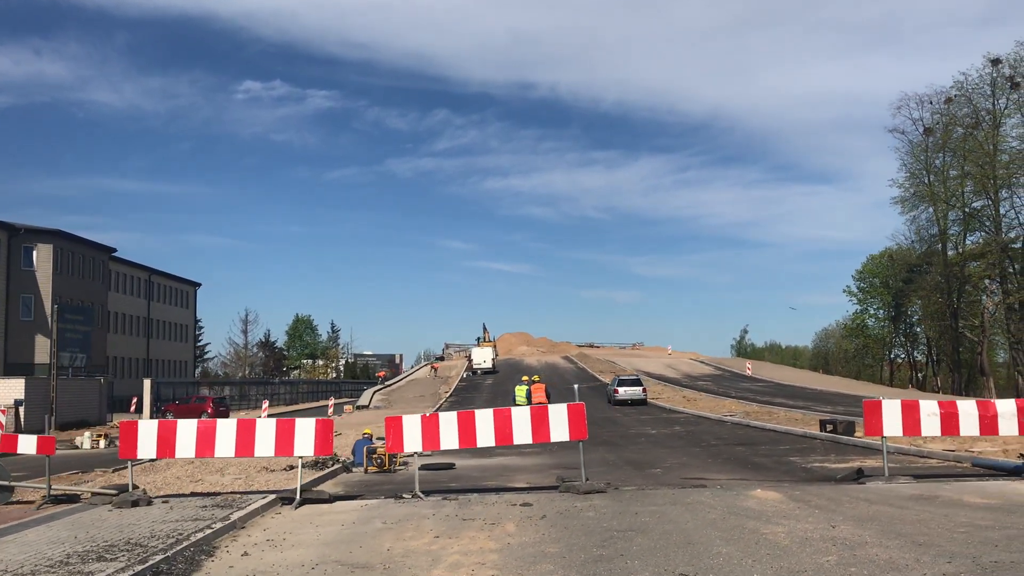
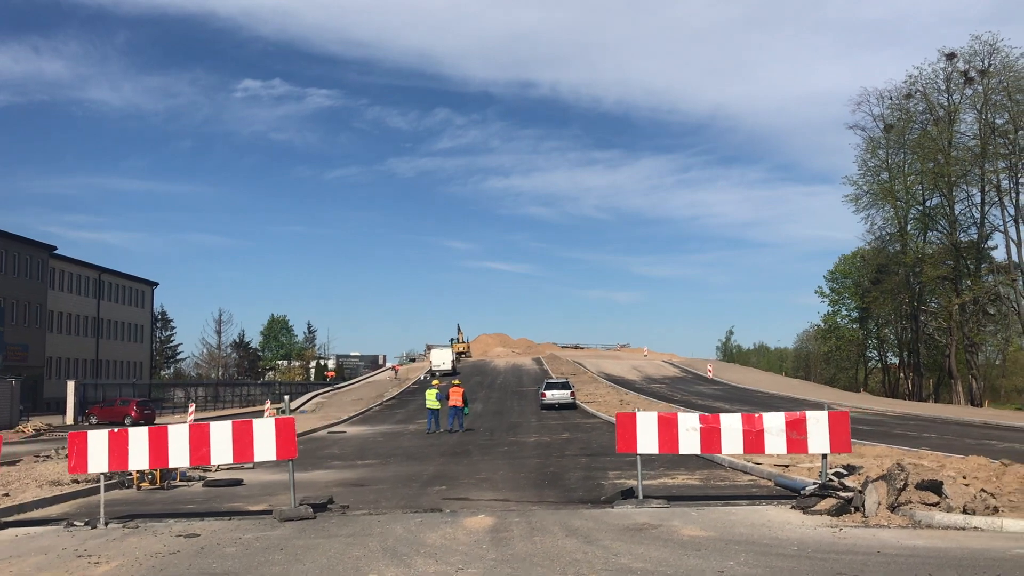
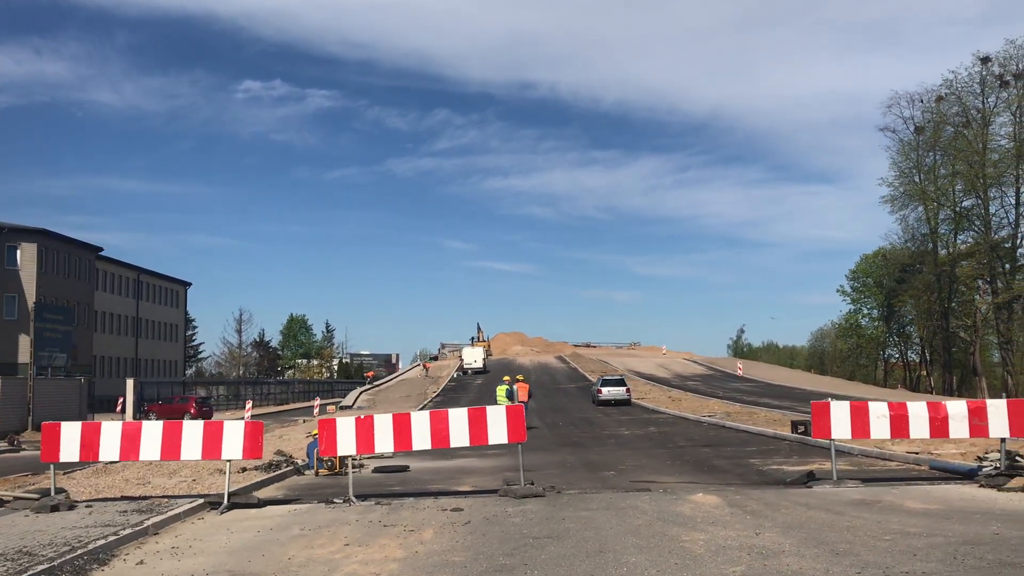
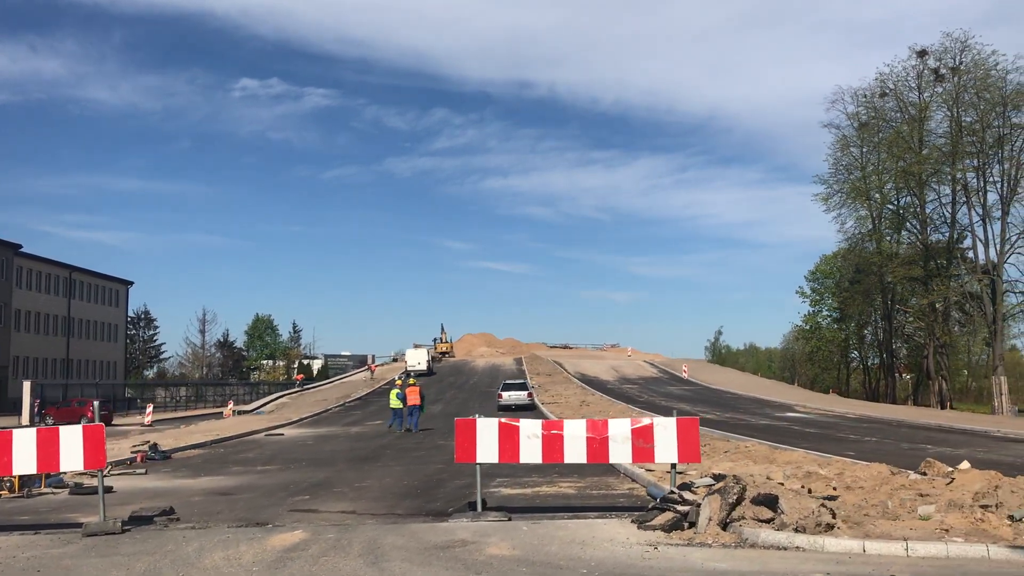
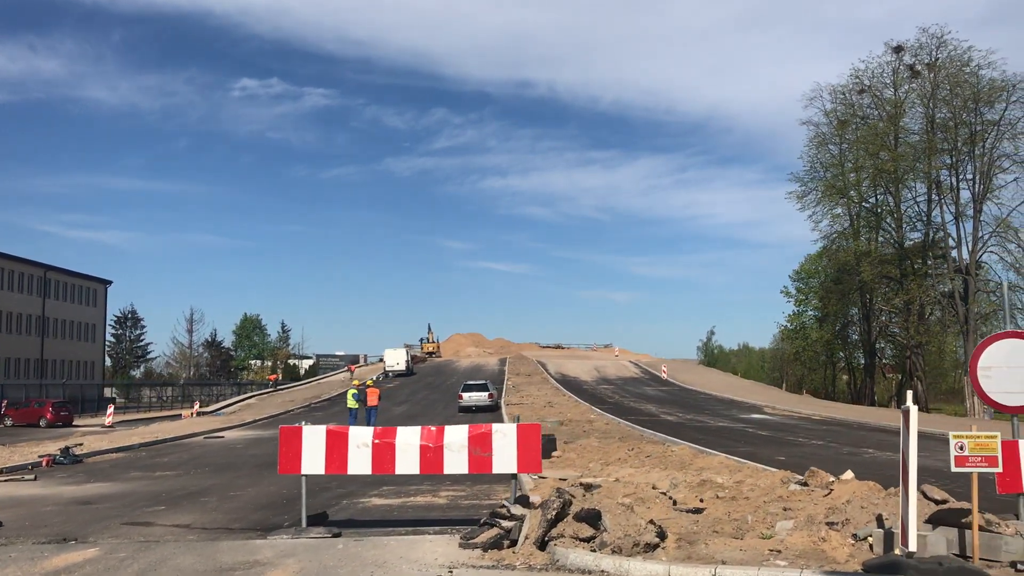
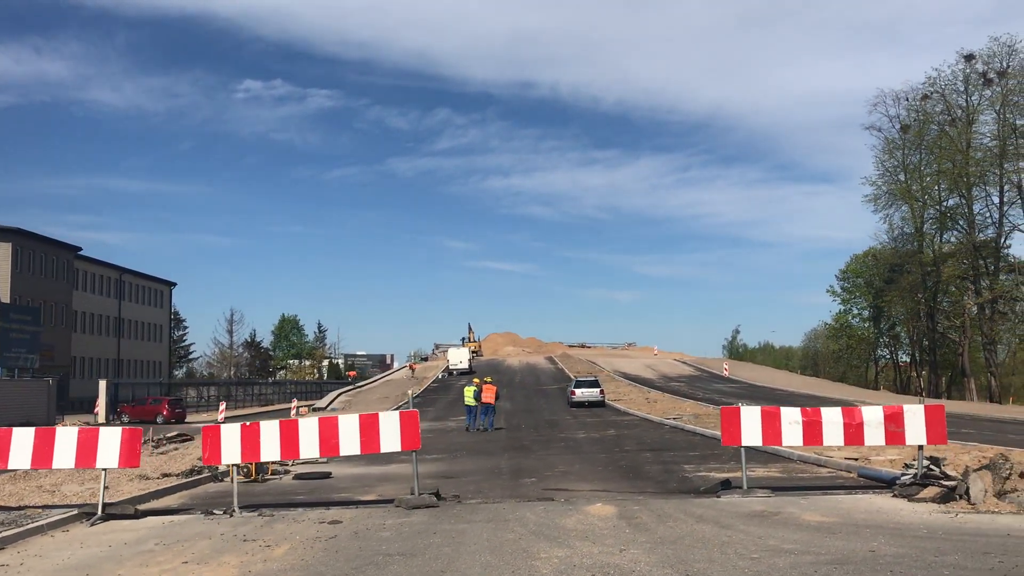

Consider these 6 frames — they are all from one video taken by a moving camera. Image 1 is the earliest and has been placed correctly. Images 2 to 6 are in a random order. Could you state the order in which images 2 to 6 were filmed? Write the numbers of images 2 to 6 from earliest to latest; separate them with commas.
3, 6, 2, 4, 5
